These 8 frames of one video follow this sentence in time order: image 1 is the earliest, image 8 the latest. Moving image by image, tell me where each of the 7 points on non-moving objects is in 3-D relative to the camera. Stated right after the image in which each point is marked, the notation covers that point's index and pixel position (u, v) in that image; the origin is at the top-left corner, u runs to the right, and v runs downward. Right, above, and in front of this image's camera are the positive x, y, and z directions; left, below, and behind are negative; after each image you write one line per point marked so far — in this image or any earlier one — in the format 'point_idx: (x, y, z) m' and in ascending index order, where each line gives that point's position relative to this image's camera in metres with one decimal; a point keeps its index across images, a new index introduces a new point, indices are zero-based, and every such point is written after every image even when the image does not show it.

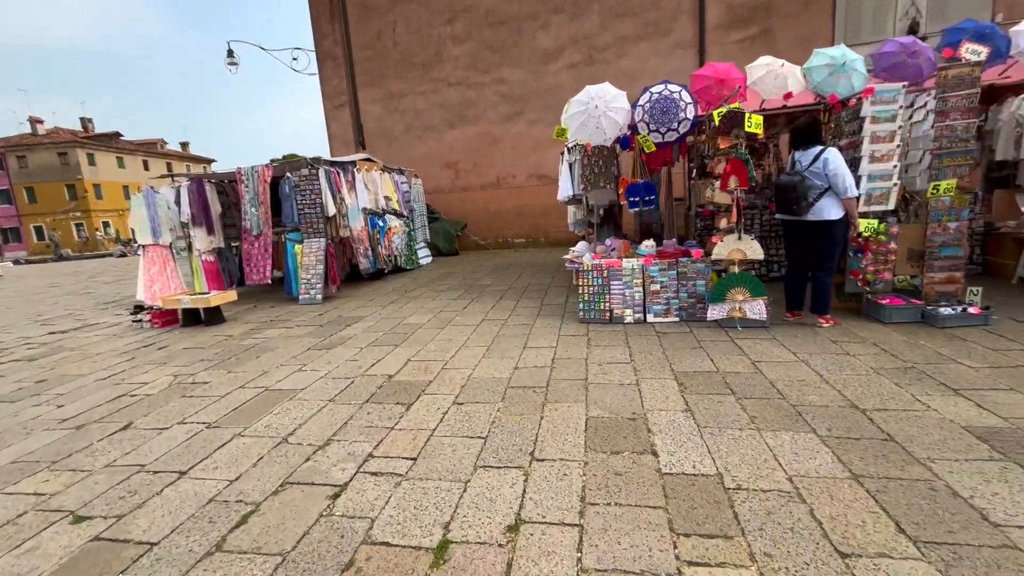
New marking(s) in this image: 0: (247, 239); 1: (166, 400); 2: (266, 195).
0: (-3.8, +0.7, +6.8) m
1: (-2.4, -0.8, +3.3) m
2: (-3.4, +1.3, +6.6) m
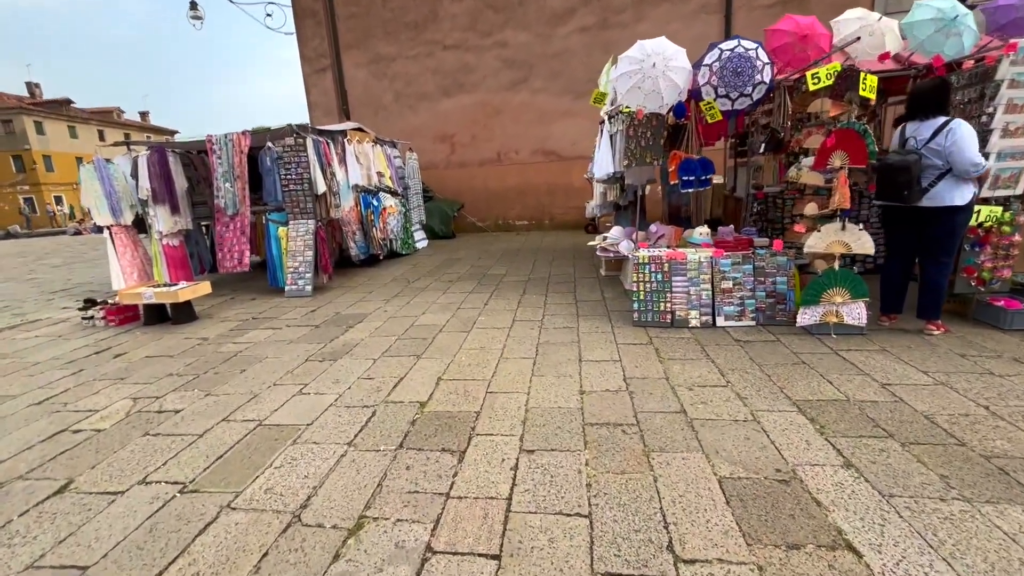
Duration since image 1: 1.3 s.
0: (-3.6, +0.8, +5.8) m
1: (-2.0, -0.8, +2.5) m
2: (-3.2, +1.4, +5.6) m
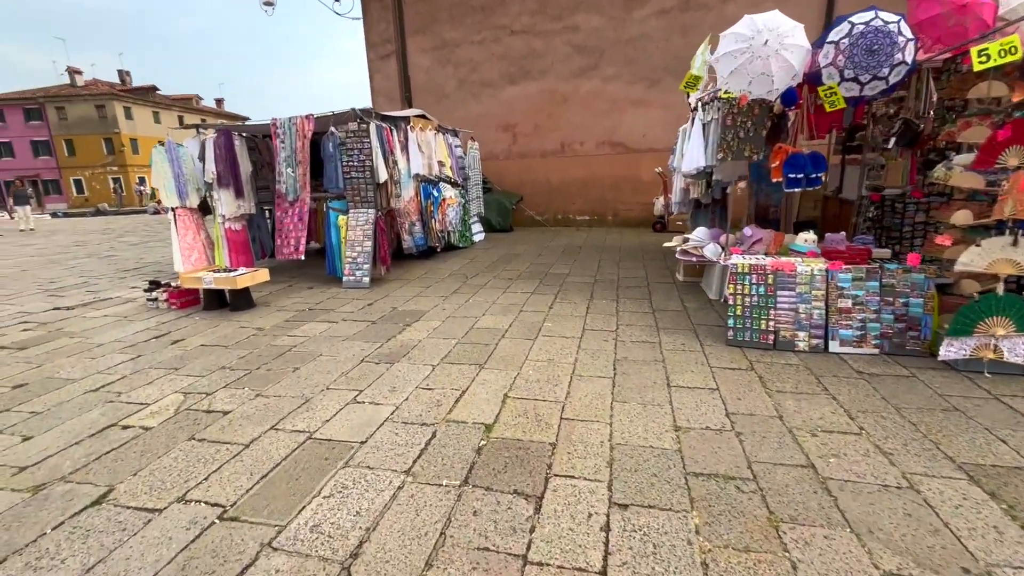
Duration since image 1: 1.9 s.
0: (-2.8, +1.0, +5.7) m
1: (-1.7, -0.8, +2.3) m
2: (-2.4, +1.6, +5.5) m
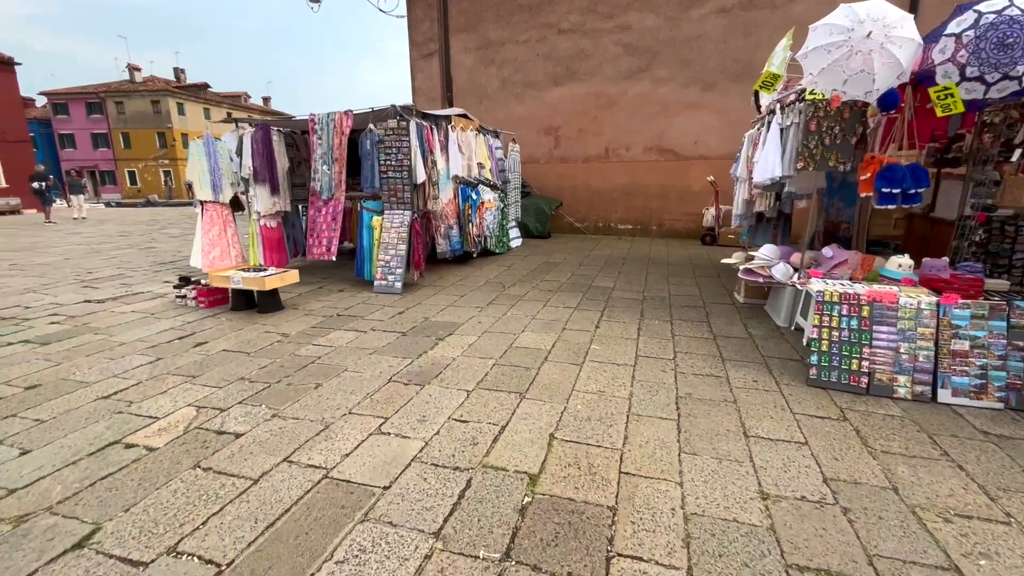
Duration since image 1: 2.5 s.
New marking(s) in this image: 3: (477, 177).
0: (-2.3, +1.0, +5.5) m
1: (-1.5, -0.8, +2.0) m
2: (-1.9, +1.5, +5.3) m
3: (-0.5, +1.5, +6.6) m
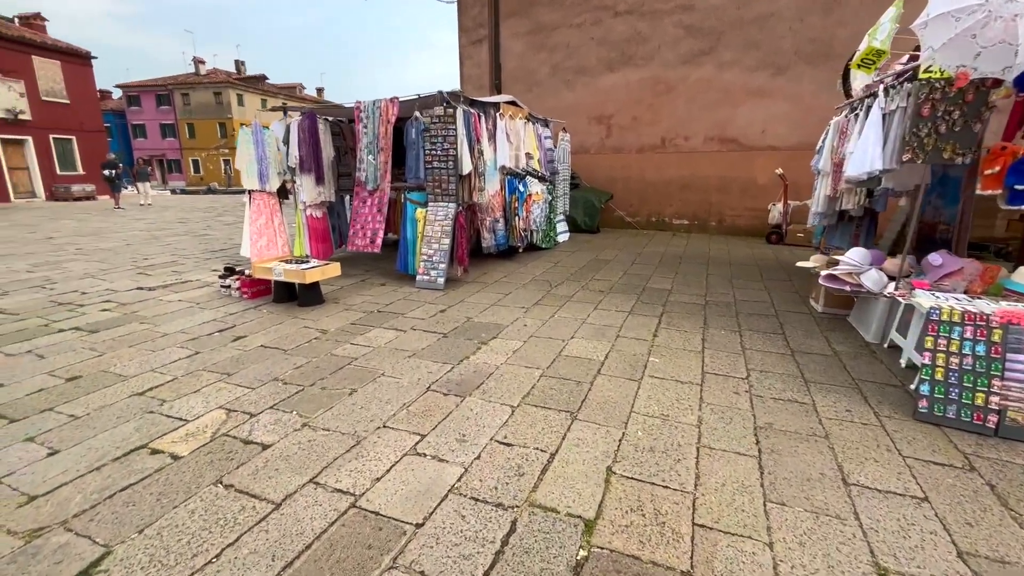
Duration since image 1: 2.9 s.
0: (-1.7, +1.1, +5.4) m
1: (-1.3, -0.8, +1.9) m
2: (-1.3, +1.6, +5.1) m
3: (+0.2, +1.6, +6.3) m
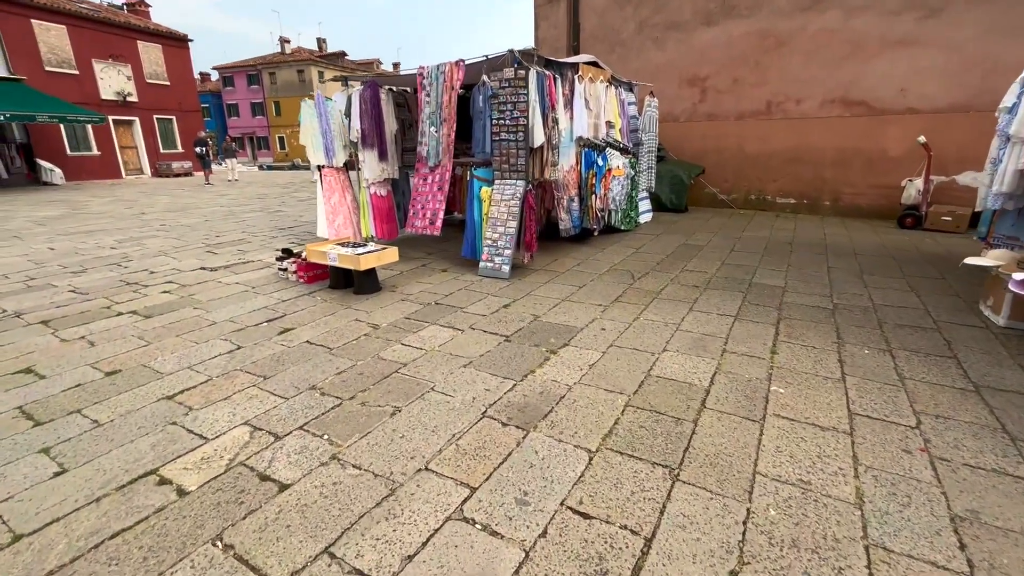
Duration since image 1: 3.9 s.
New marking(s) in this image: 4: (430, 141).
0: (-0.9, +1.2, +4.9) m
1: (-1.0, -0.8, +1.5) m
2: (-0.6, +1.7, +4.5) m
3: (+1.1, +1.7, +5.5) m
4: (-0.8, +1.5, +4.7) m
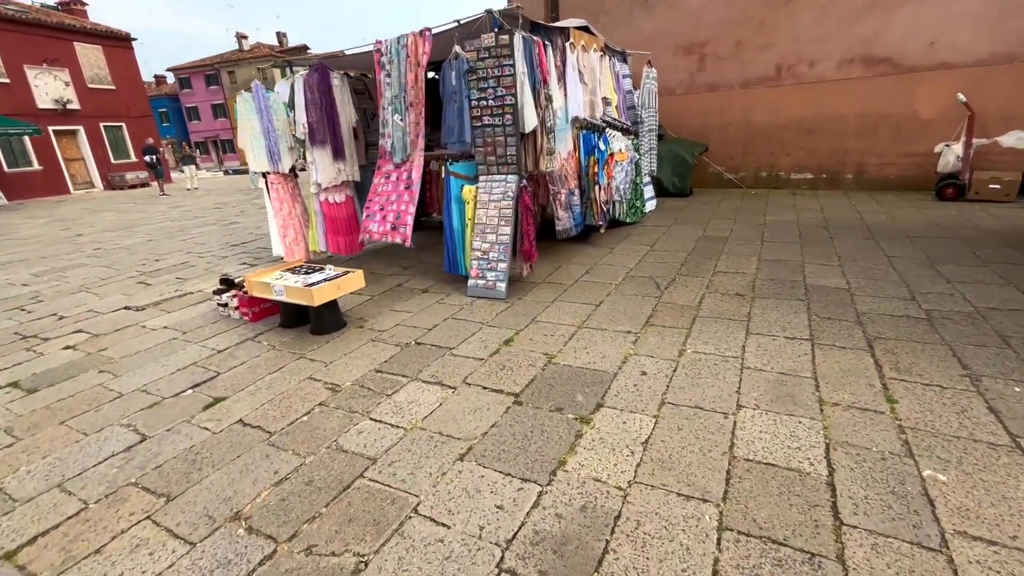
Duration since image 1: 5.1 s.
0: (-1.1, +1.0, +4.1) m
1: (-0.9, -1.1, +0.7) m
2: (-0.7, +1.5, +3.7) m
3: (+0.9, +1.7, +4.7) m
4: (-0.9, +1.3, +3.9) m
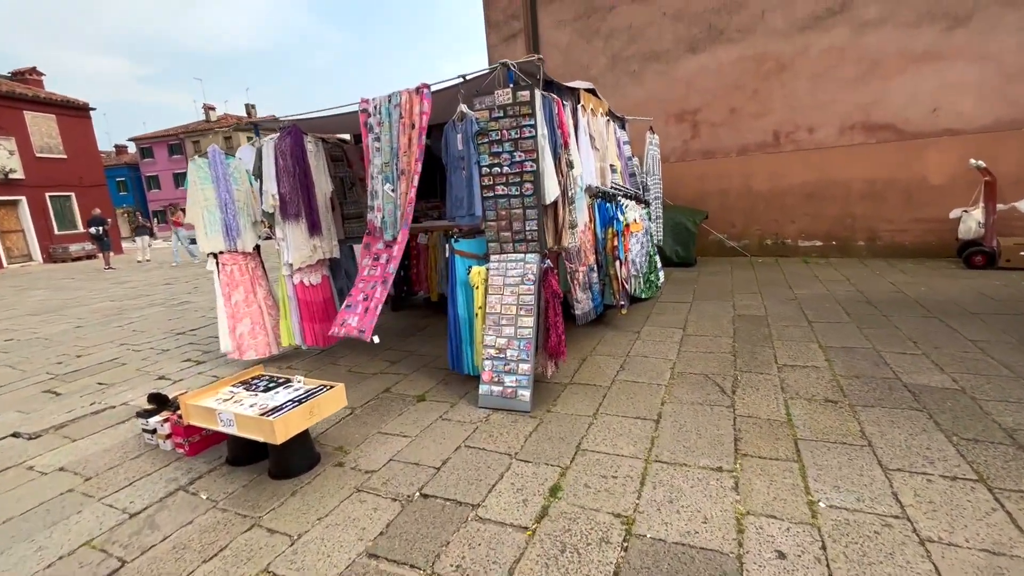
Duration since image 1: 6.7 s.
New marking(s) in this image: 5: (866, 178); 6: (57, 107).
0: (-1.0, +0.3, +3.4) m
1: (-0.6, -1.4, -0.3) m
2: (-0.6, +0.9, +3.1) m
3: (+0.9, +0.9, +4.2) m
4: (-0.8, +0.6, +3.2) m
5: (+4.2, +1.3, +5.7) m
6: (-15.3, +6.1, +15.9) m
